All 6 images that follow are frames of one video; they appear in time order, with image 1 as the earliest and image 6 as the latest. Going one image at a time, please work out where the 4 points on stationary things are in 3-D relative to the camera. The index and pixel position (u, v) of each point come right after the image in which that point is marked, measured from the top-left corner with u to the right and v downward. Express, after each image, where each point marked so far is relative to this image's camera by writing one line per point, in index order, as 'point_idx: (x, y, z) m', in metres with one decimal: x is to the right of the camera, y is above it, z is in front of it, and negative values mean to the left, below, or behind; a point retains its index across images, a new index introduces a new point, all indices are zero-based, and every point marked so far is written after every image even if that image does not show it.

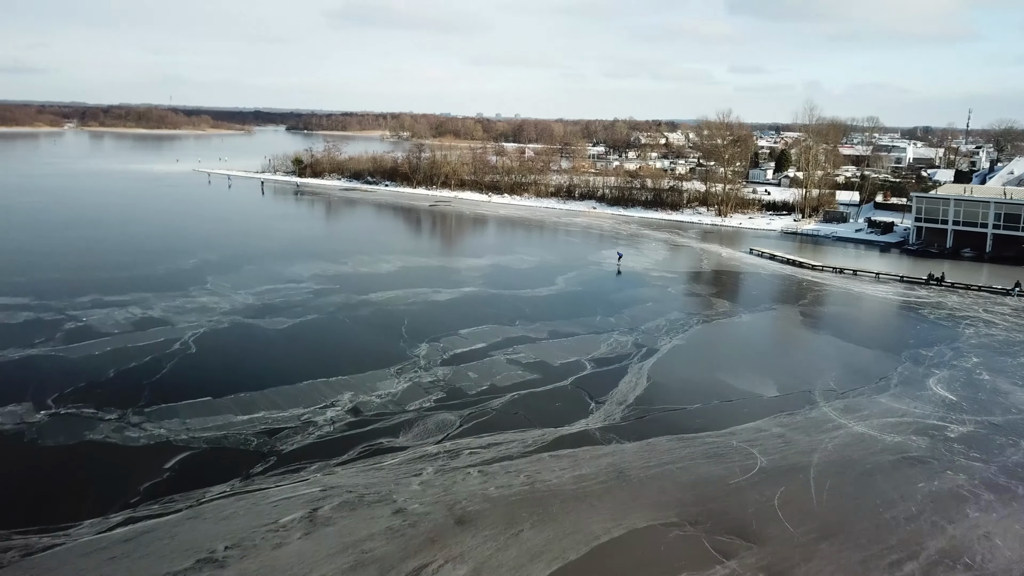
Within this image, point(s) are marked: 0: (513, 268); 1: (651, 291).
0: (0.0, +0.4, +17.9) m
1: (+2.8, -0.1, +15.8) m
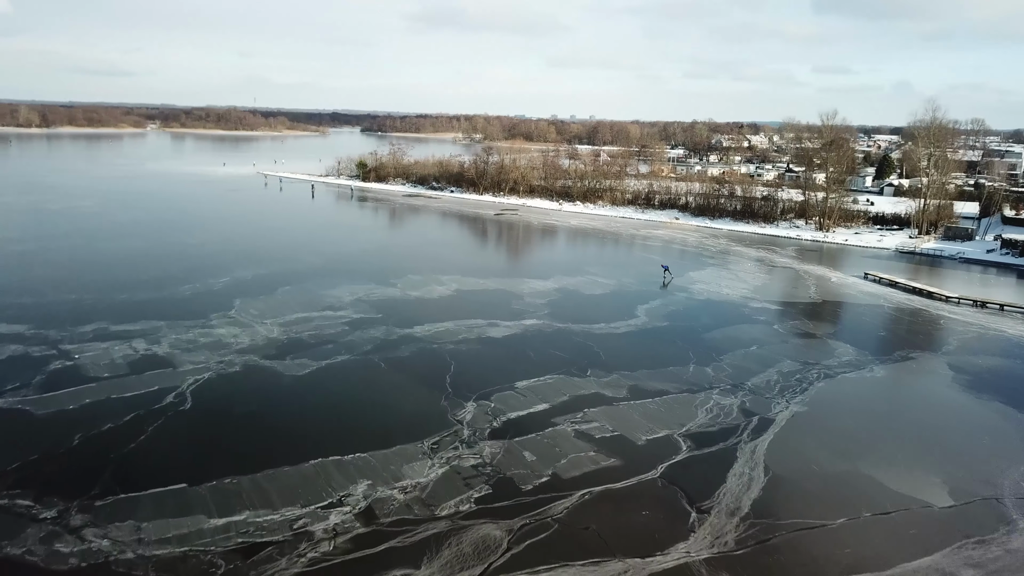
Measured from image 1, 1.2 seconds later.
0: (+1.4, -0.1, +15.4) m
1: (+4.0, -0.7, +13.0) m
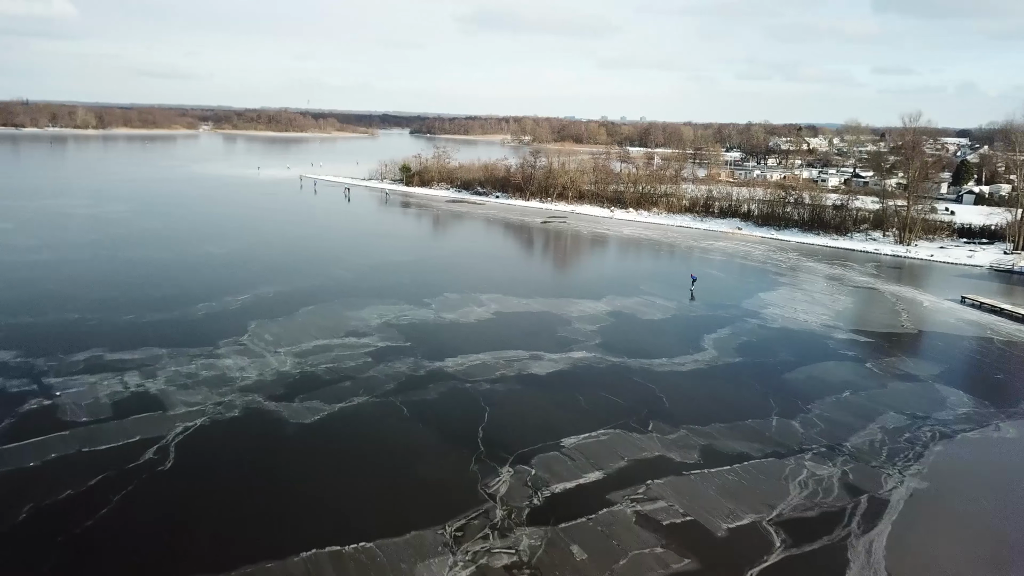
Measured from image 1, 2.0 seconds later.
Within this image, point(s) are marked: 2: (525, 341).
0: (+2.2, -0.6, +13.6) m
1: (+4.6, -1.2, +11.0) m
2: (+0.2, -0.8, +12.1) m
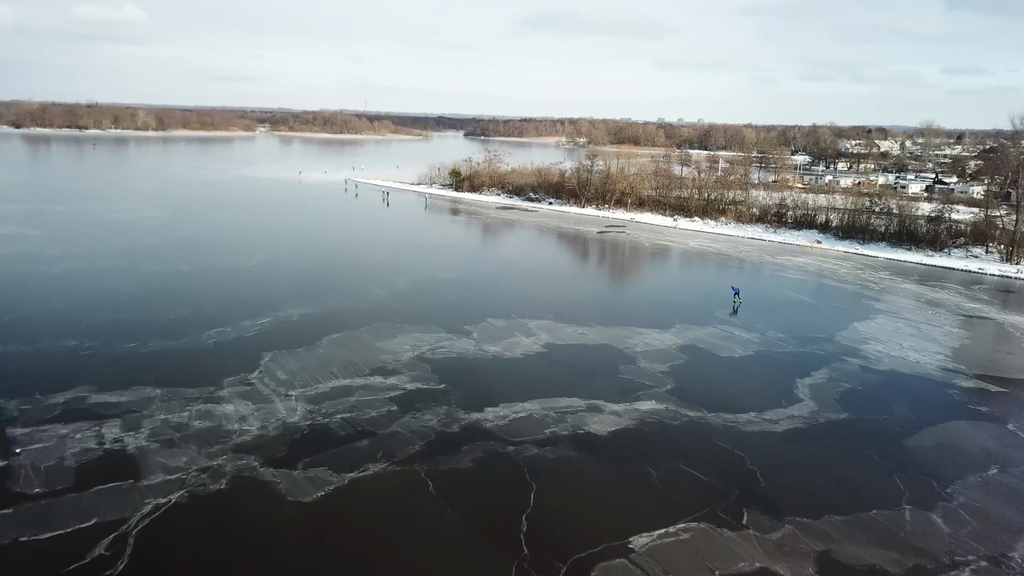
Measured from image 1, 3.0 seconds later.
0: (+3.0, -1.0, +11.5) m
1: (+5.2, -1.7, +8.8) m
2: (+0.9, -1.2, +10.1) m
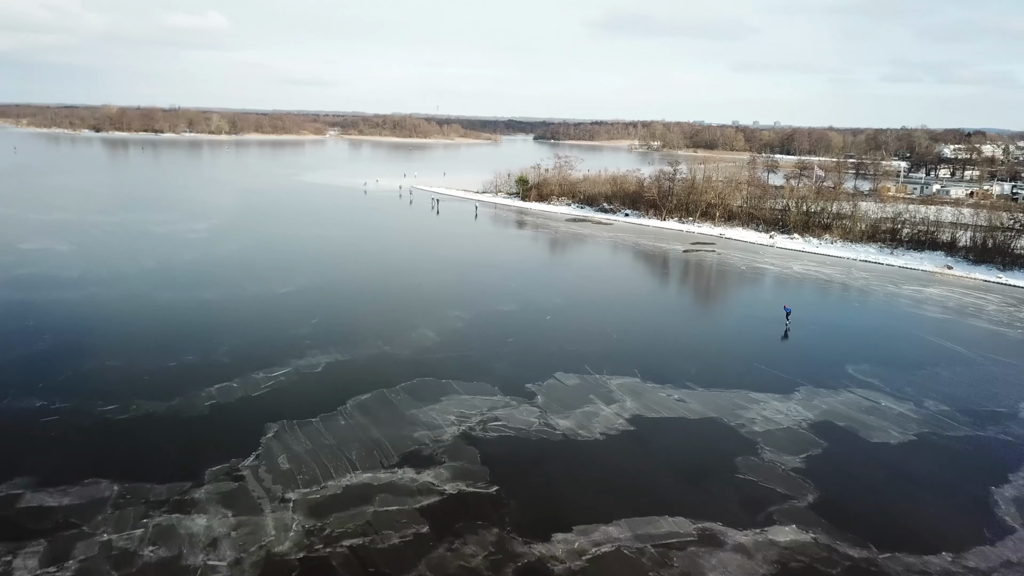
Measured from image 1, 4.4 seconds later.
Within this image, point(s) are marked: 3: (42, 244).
0: (+3.9, -1.7, +8.5) m
1: (+5.8, -2.4, +5.6) m
2: (+1.6, -1.9, +7.3) m
3: (-11.5, +1.0, +19.3) m
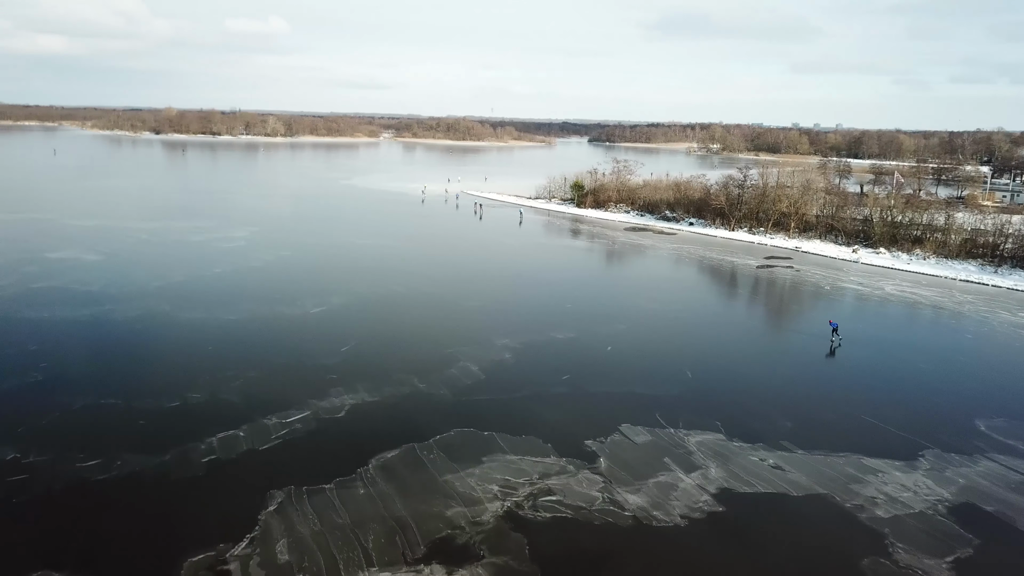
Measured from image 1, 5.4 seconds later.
0: (+4.3, -2.1, +6.5) m
1: (+6.1, -2.8, +3.5) m
2: (+2.0, -2.3, +5.5) m
3: (-10.2, +0.8, +18.3) m
